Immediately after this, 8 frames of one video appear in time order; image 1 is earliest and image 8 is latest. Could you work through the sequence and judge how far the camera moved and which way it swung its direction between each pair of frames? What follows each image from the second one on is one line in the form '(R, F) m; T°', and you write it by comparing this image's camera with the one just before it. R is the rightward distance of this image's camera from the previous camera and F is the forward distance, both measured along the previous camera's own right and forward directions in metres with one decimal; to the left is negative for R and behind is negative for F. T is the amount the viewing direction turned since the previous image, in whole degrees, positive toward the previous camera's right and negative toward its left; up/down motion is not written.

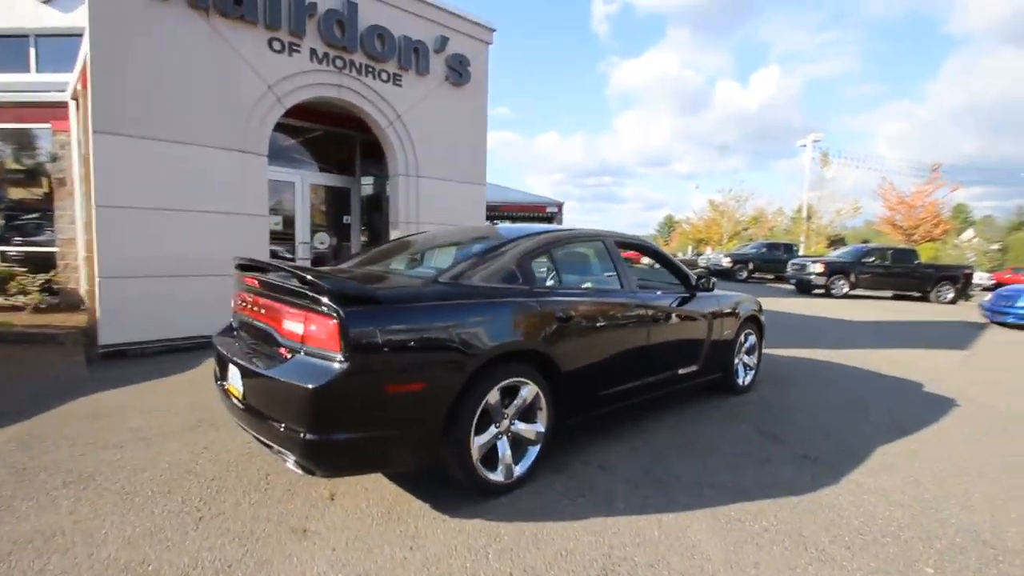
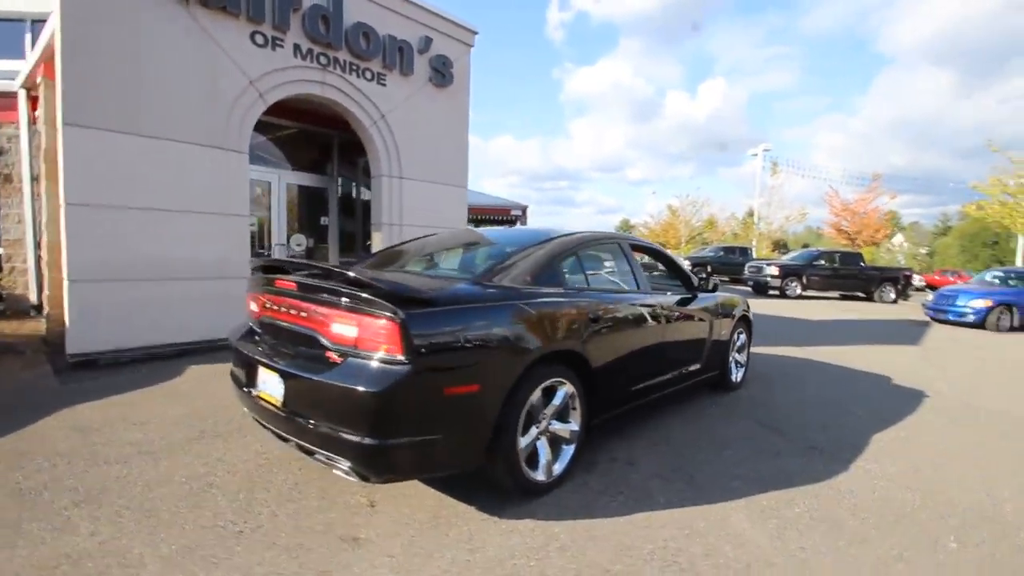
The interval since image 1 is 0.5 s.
(-0.6, 0.0) m; +5°
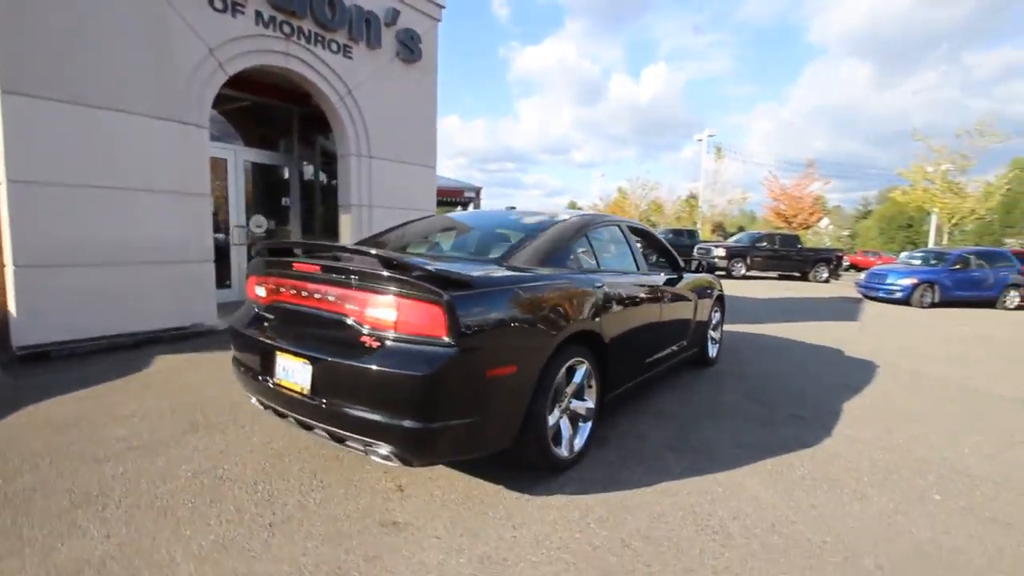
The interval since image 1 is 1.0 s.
(-0.5, 0.0) m; +6°
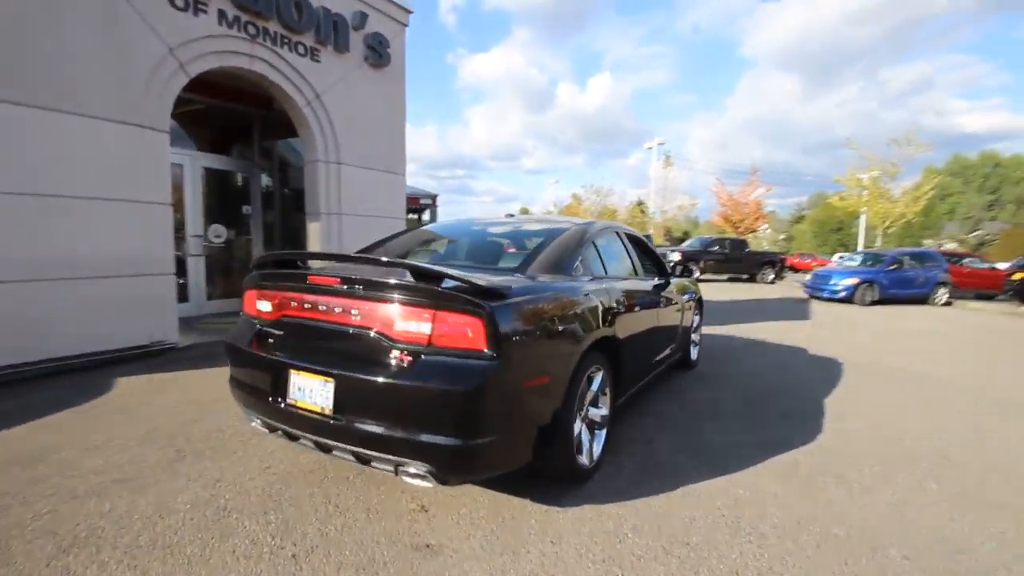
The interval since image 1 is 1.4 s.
(-0.4, +0.1) m; +6°
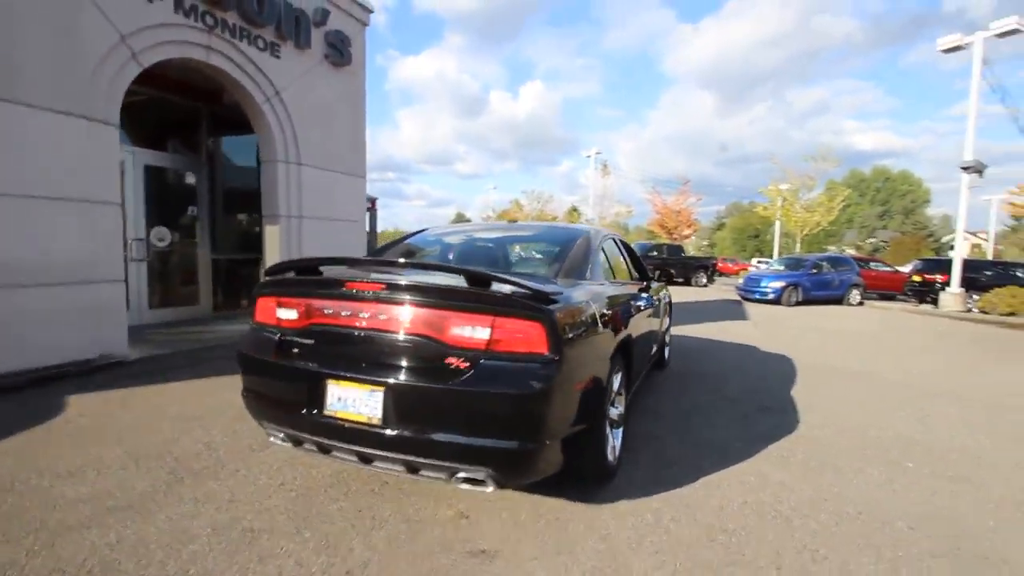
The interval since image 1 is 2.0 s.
(-0.6, 0.0) m; +8°
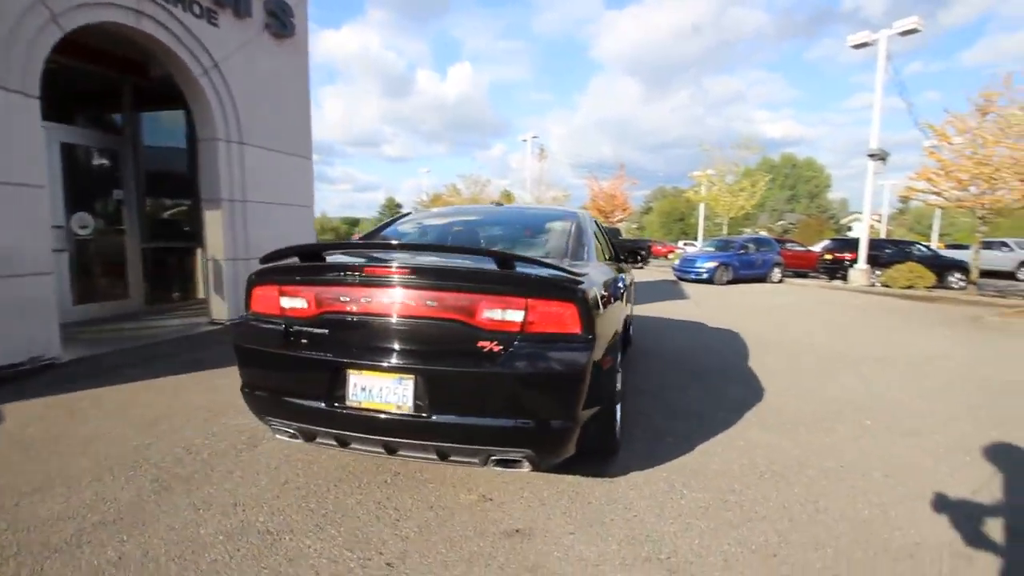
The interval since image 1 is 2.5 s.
(-0.5, 0.0) m; +8°
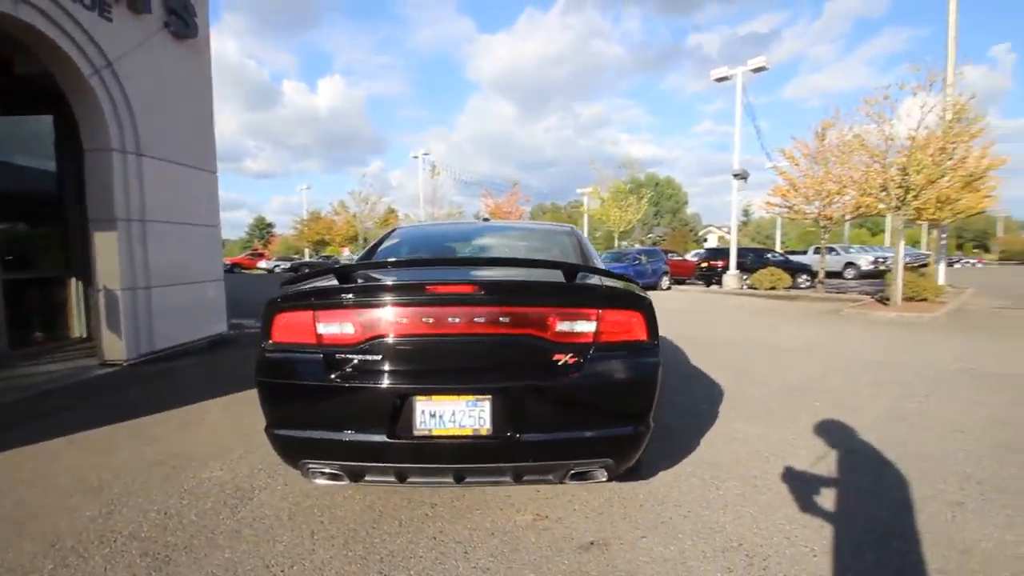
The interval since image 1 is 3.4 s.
(-1.0, +0.1) m; +13°
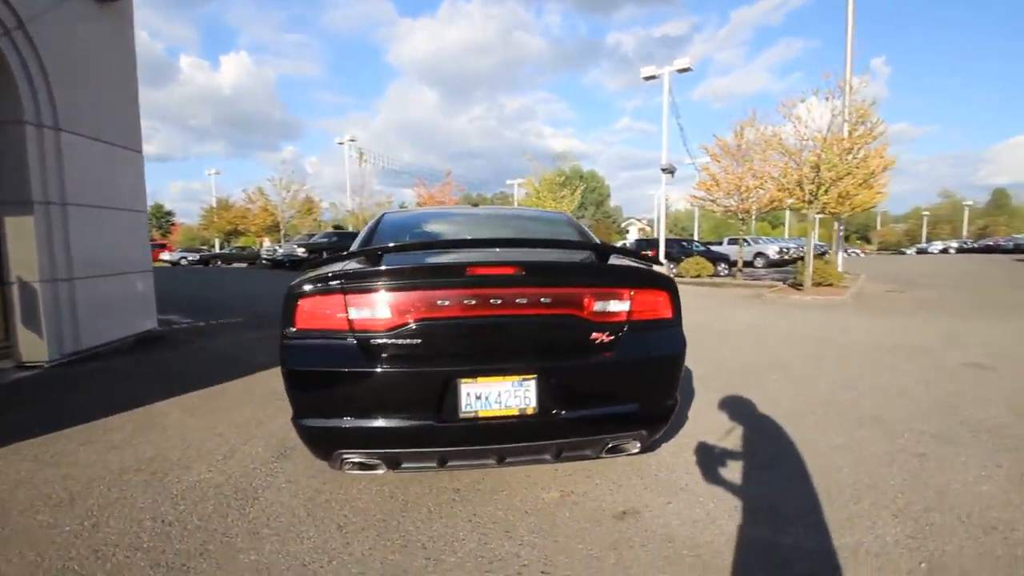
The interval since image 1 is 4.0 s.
(-0.6, 0.0) m; +9°
